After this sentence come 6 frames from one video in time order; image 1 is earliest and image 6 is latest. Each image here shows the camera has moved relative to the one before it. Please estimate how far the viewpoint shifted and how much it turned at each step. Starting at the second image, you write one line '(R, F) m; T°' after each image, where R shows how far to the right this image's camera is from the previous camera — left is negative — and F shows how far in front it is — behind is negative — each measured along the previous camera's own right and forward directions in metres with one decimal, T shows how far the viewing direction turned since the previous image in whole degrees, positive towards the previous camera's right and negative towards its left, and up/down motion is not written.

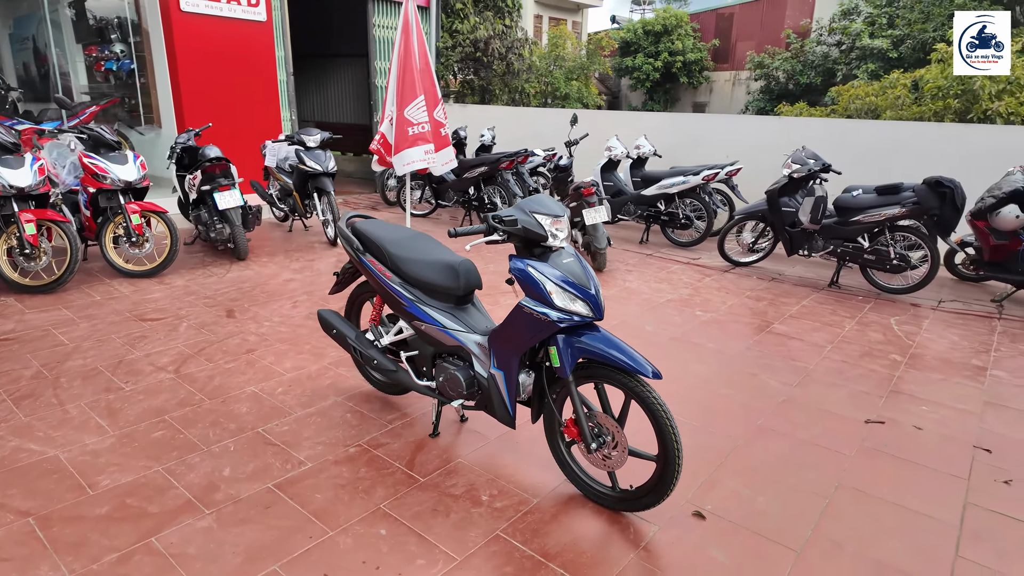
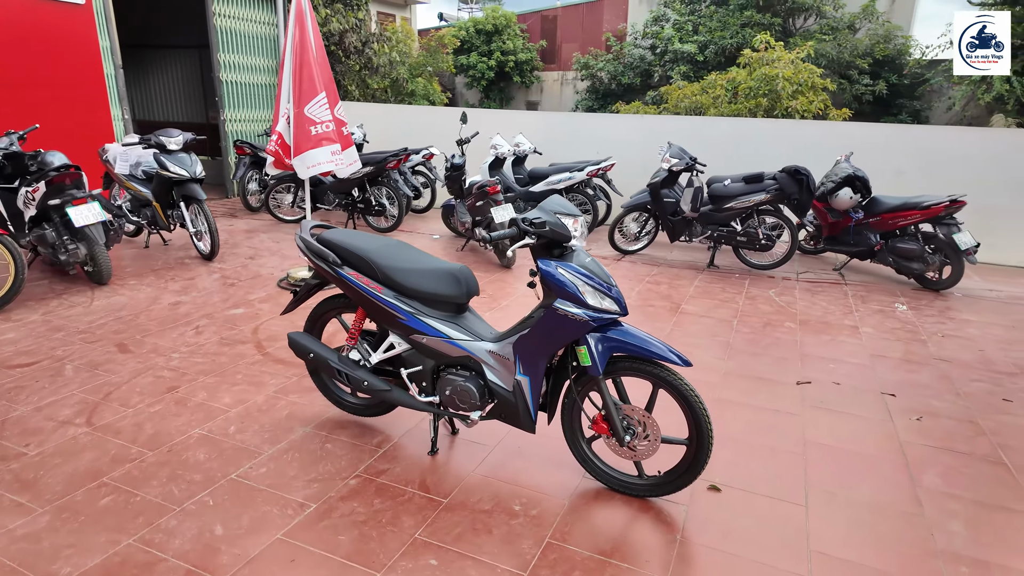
(-0.7, +0.1) m; +15°
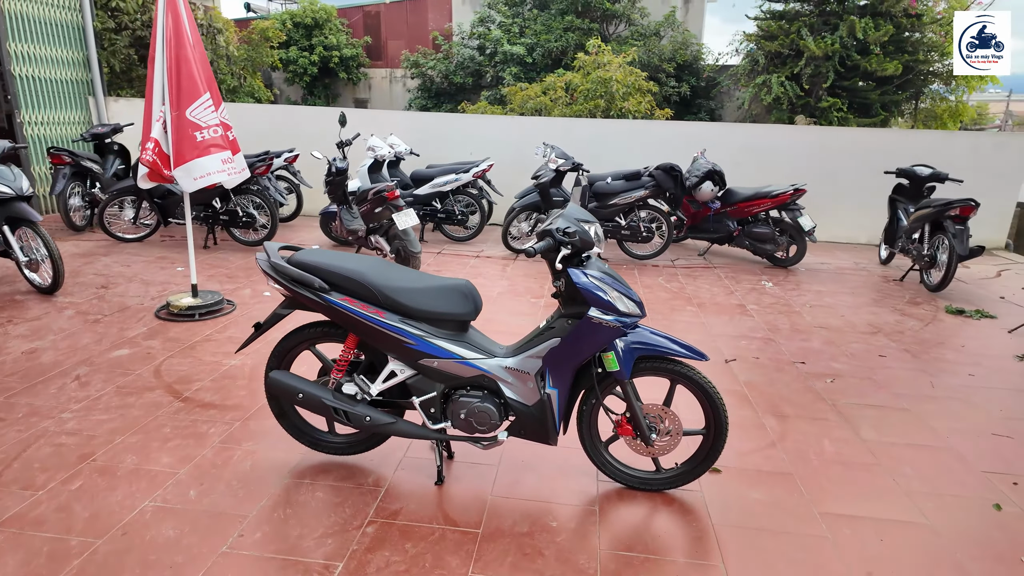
(-0.7, +0.2) m; +16°
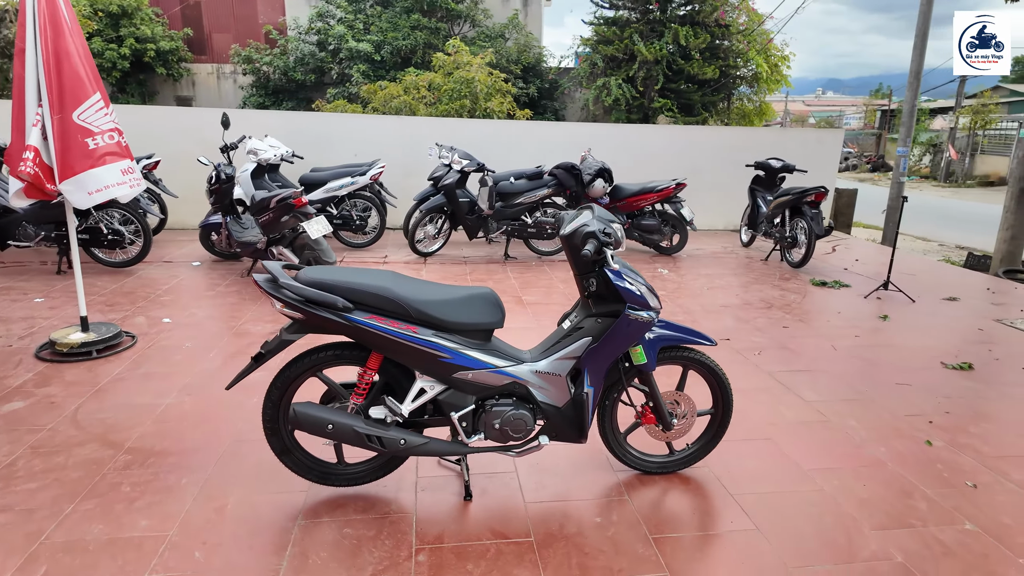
(-0.7, +0.1) m; +15°
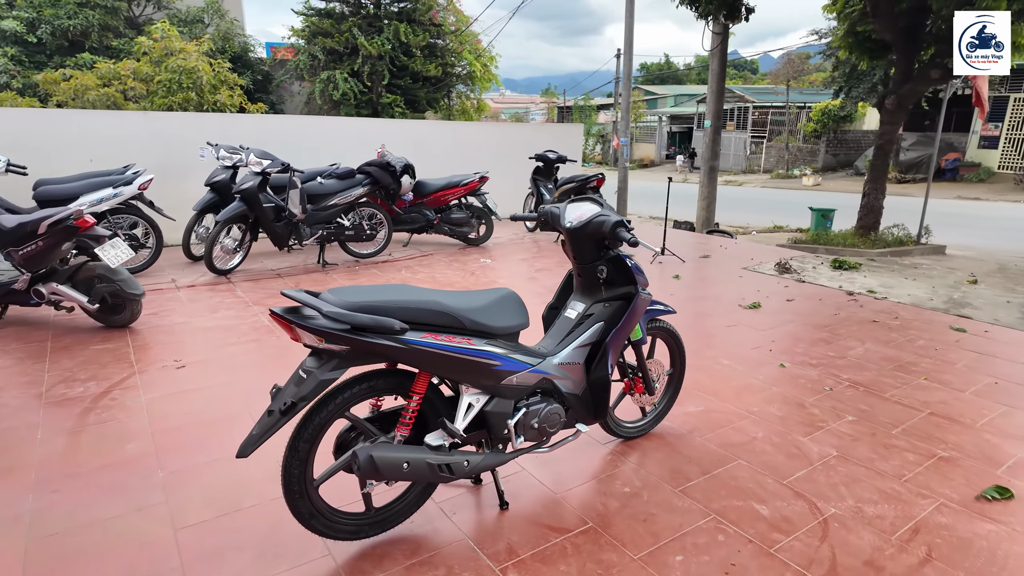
(-1.1, +0.3) m; +26°
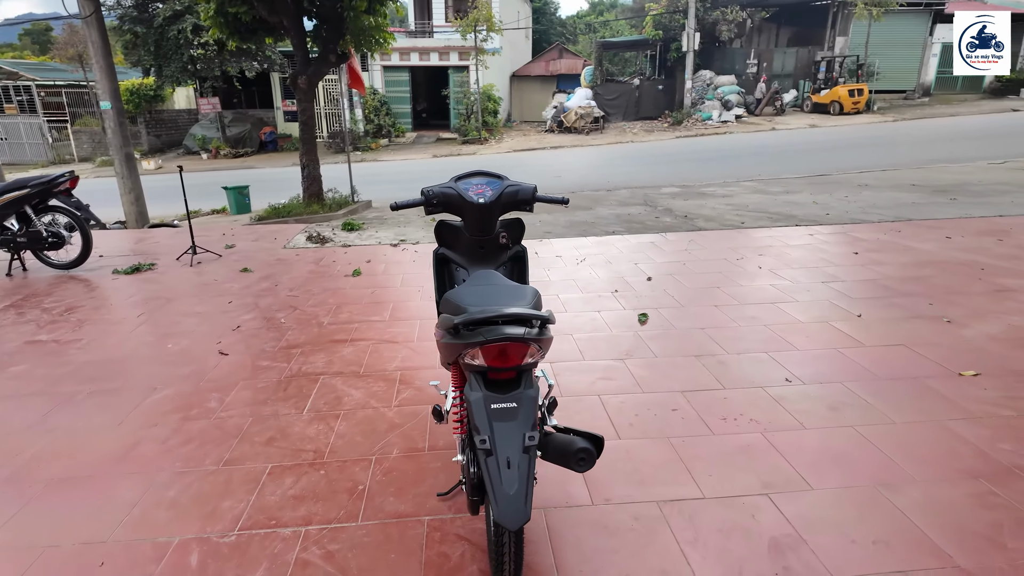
(-1.9, +1.0) m; +58°
